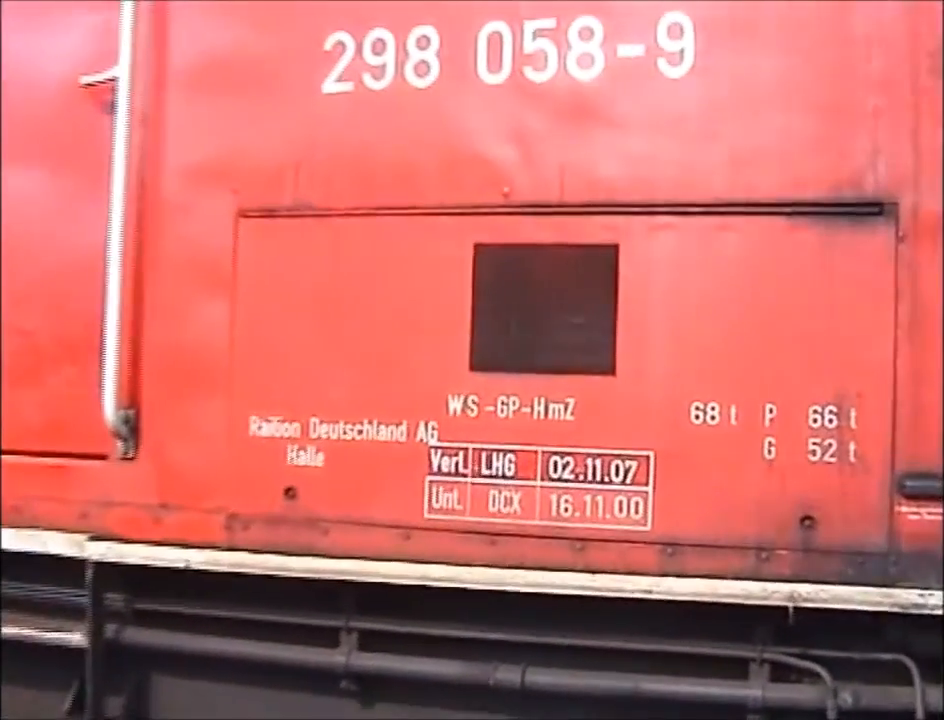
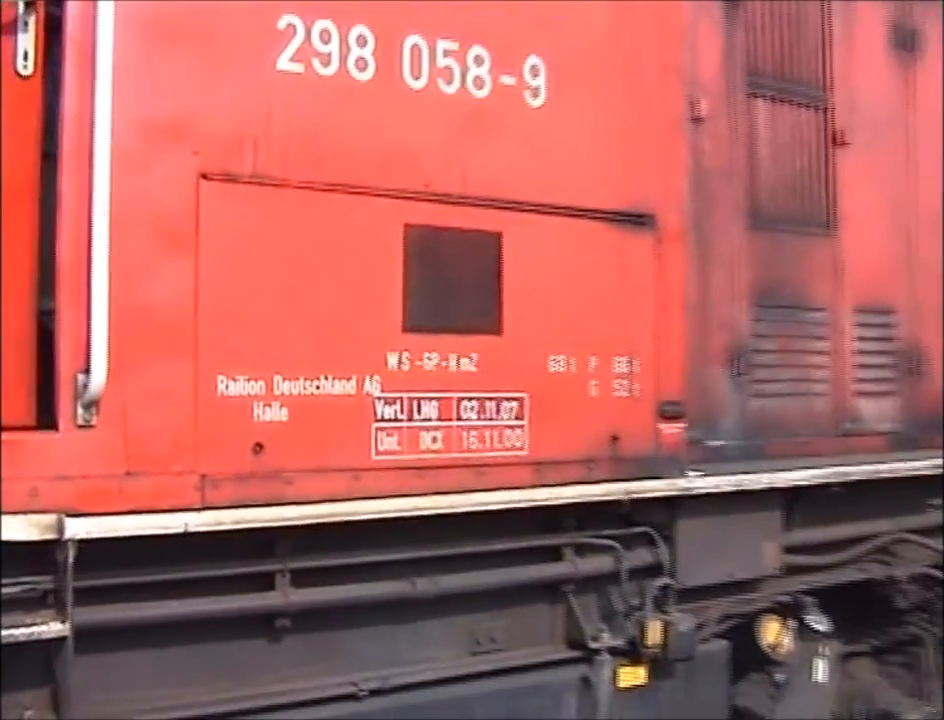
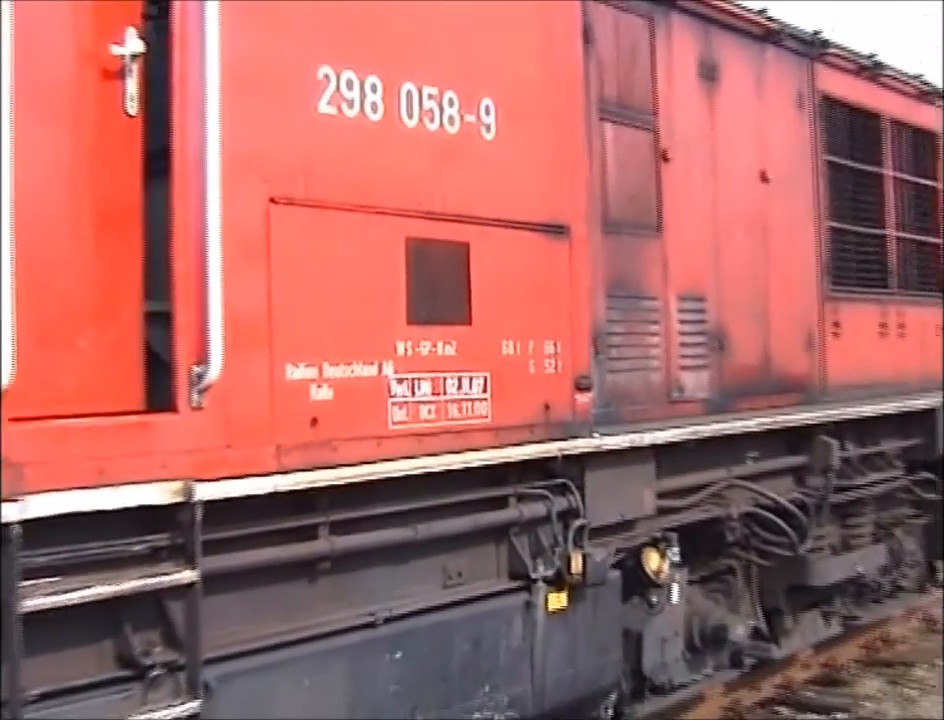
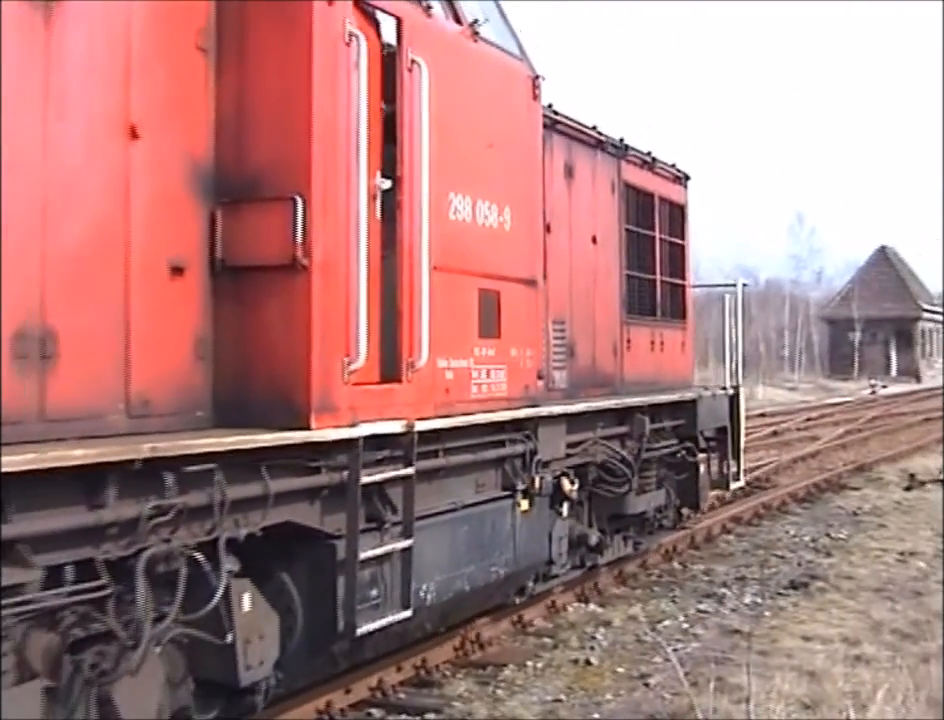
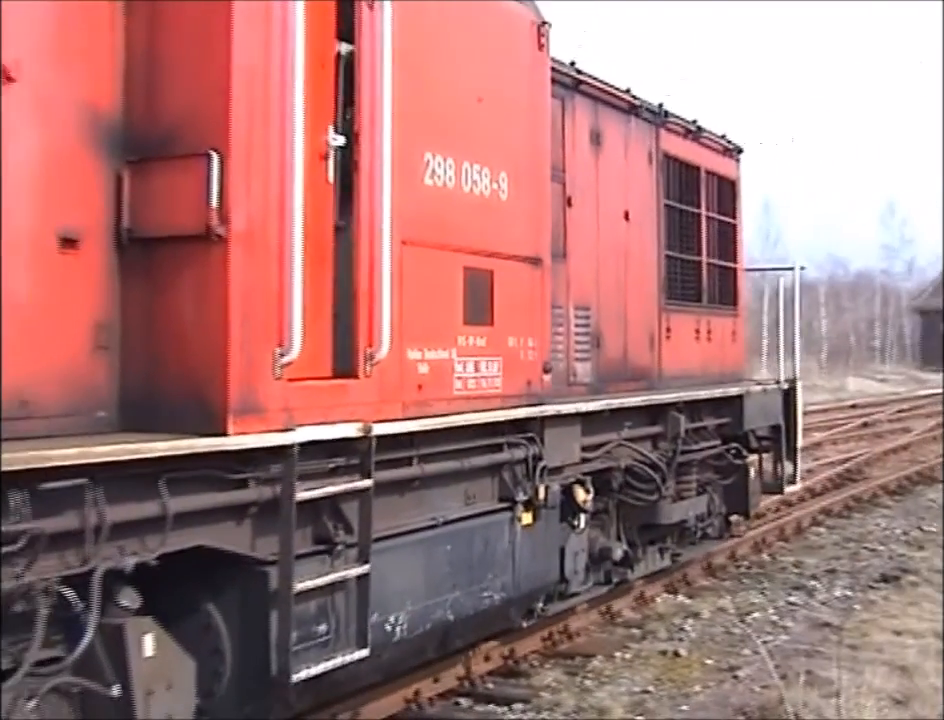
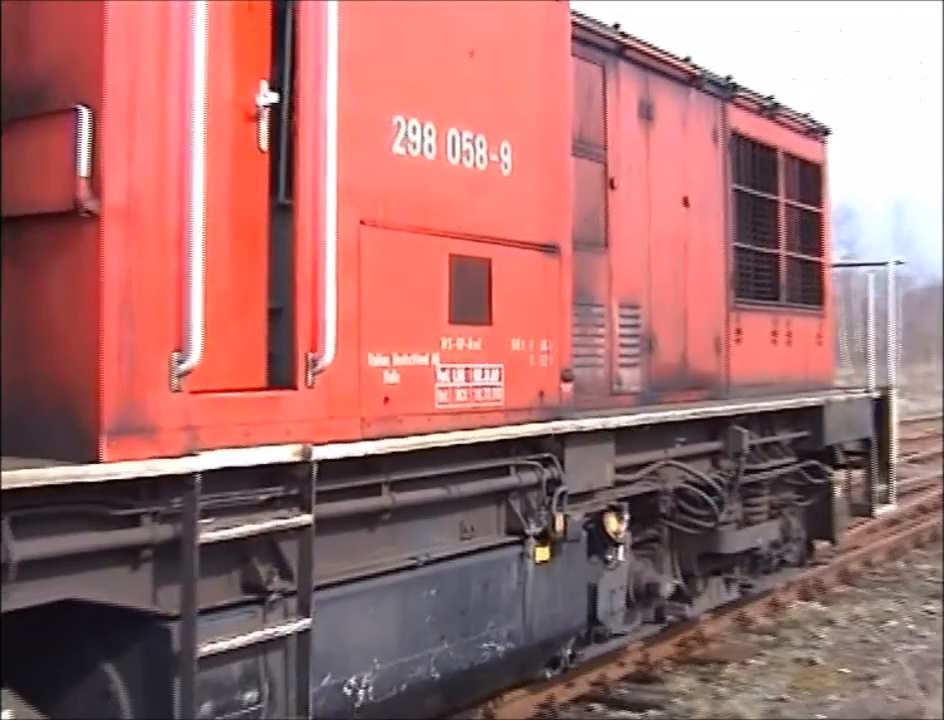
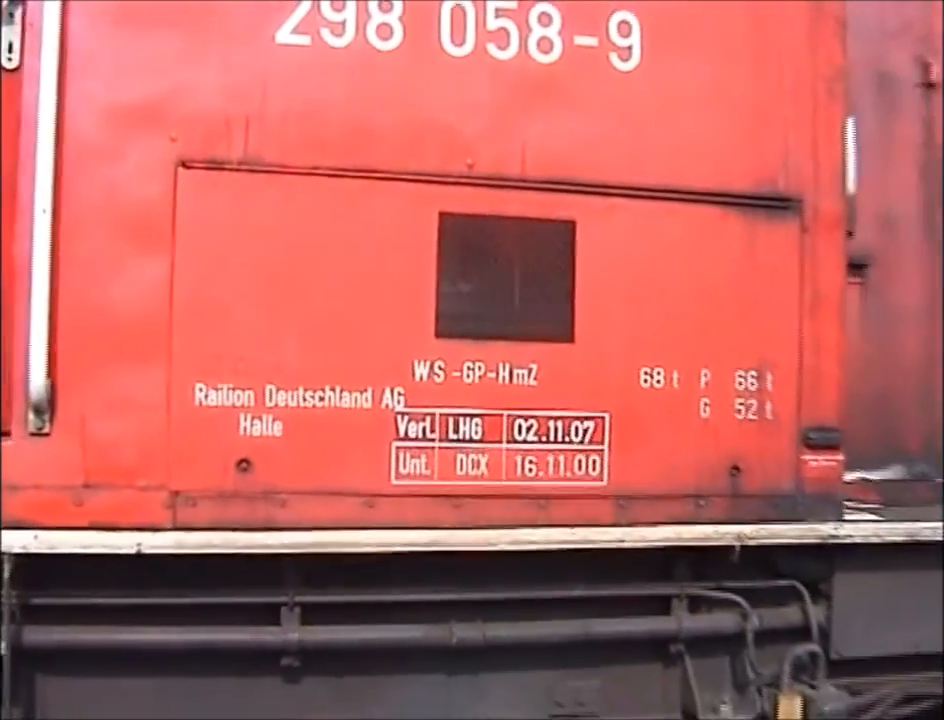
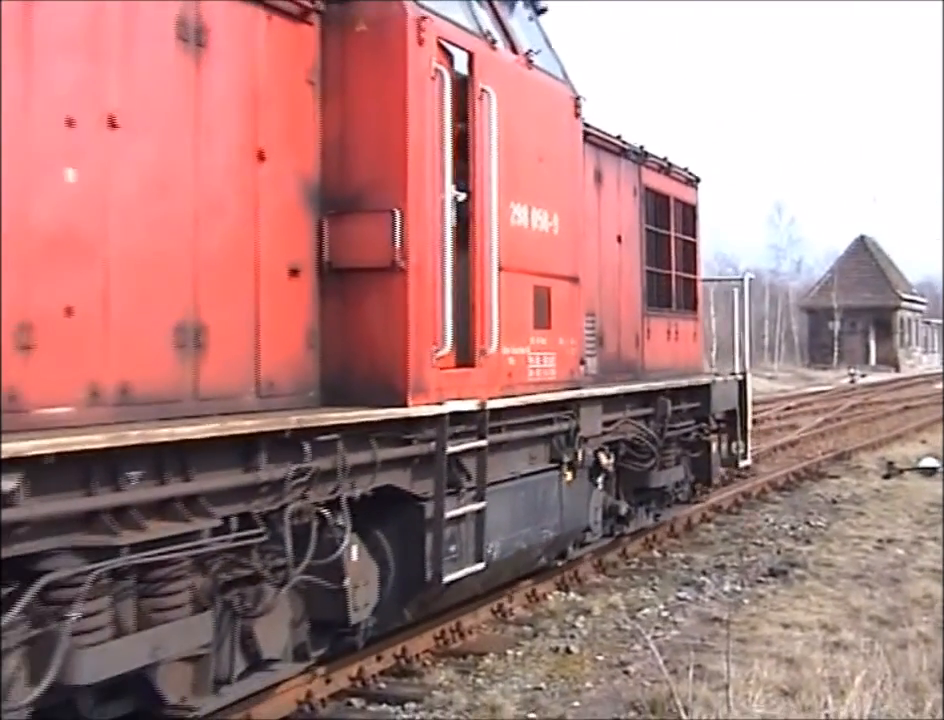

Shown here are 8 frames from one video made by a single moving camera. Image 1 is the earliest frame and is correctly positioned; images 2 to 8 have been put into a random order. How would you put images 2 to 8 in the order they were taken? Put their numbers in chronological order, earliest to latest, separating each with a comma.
7, 2, 3, 6, 5, 4, 8
